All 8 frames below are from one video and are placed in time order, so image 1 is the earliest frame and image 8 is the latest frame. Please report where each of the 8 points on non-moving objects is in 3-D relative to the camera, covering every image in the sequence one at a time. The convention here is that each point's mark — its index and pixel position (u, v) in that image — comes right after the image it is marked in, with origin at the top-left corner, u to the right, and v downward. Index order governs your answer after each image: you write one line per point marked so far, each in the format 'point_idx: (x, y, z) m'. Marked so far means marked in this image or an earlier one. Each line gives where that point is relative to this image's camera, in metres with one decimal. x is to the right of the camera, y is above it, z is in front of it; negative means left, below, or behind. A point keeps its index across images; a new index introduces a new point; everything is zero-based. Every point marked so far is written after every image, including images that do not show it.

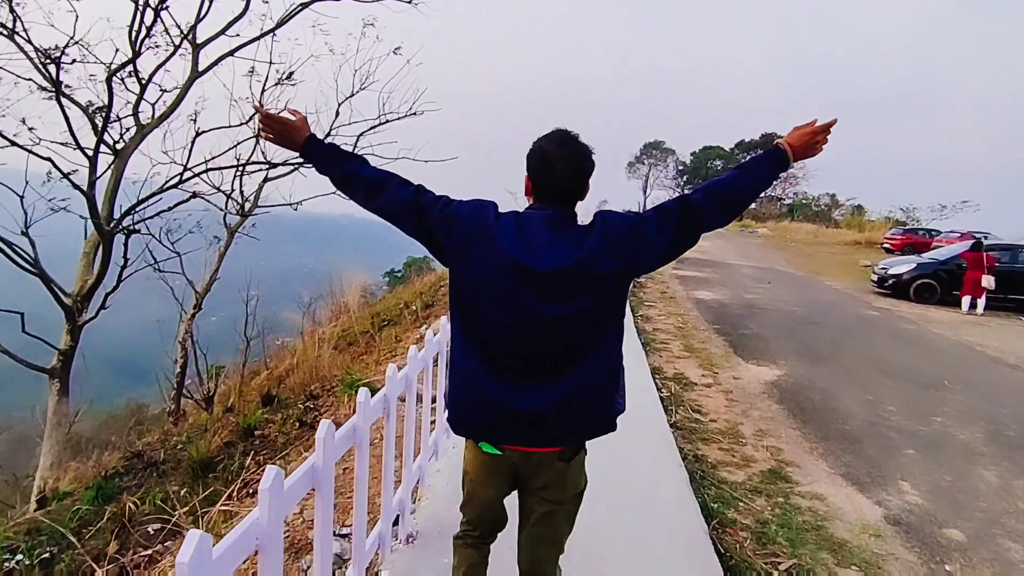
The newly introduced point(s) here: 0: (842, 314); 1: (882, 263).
0: (+4.6, -0.4, +9.4) m
1: (+6.9, +0.5, +12.6) m
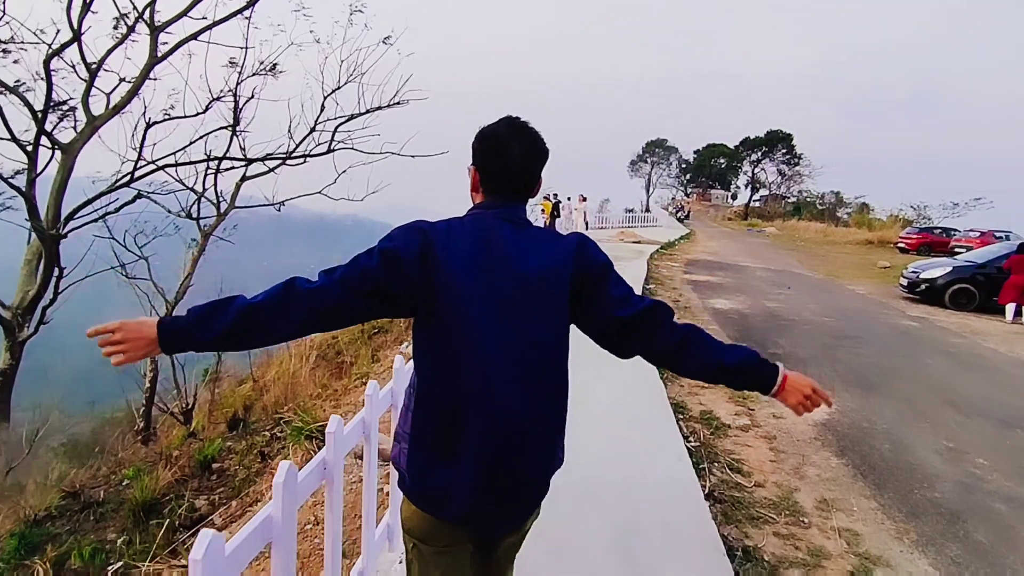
0: (+4.6, -0.5, +8.4) m
1: (+6.9, +0.4, +11.6) m
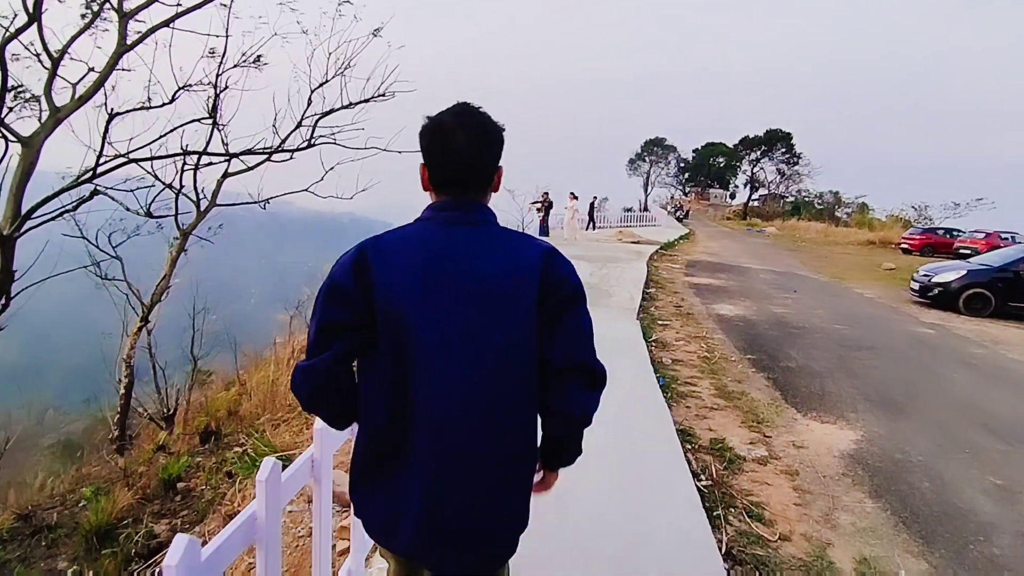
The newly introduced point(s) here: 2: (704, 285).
0: (+4.5, -0.5, +7.9) m
1: (+6.8, +0.3, +11.1) m
2: (+3.1, 0.0, +11.0) m
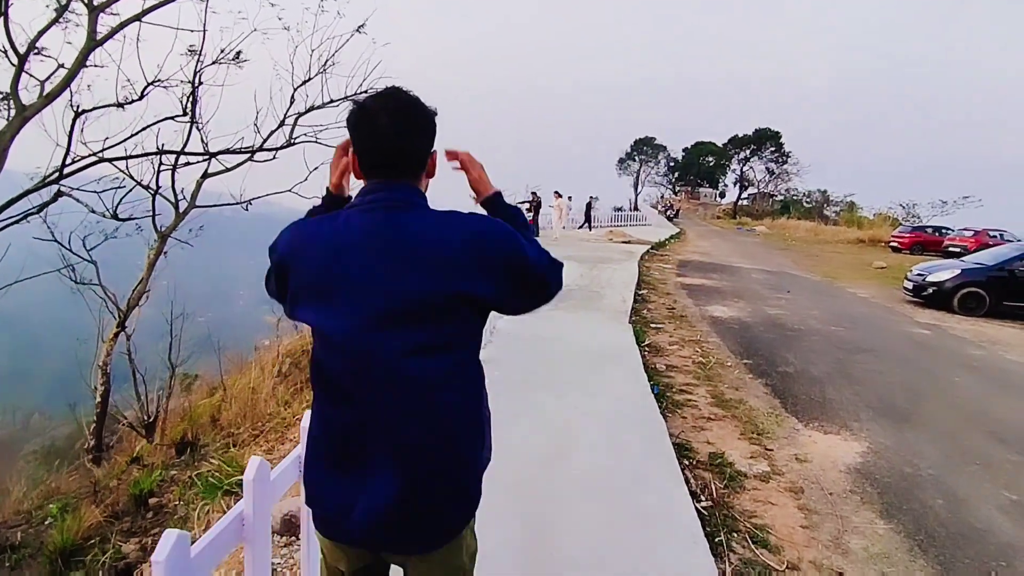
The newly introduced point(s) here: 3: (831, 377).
0: (+4.3, -0.5, +7.7) m
1: (+6.6, +0.3, +10.9) m
2: (+2.9, 0.0, +10.8) m
3: (+2.5, -0.7, +5.3) m
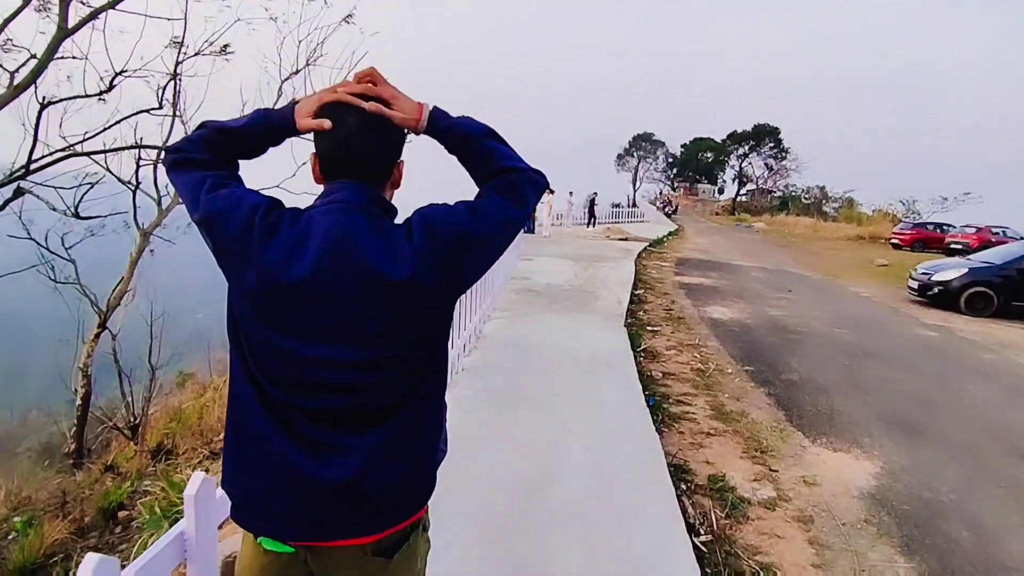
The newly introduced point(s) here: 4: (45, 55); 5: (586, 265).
0: (+4.2, -0.5, +7.4) m
1: (+6.5, +0.3, +10.6) m
2: (+2.8, 0.0, +10.4) m
3: (+2.4, -0.7, +5.0) m
4: (-5.0, +2.6, +7.3) m
5: (+1.1, +0.3, +10.1) m
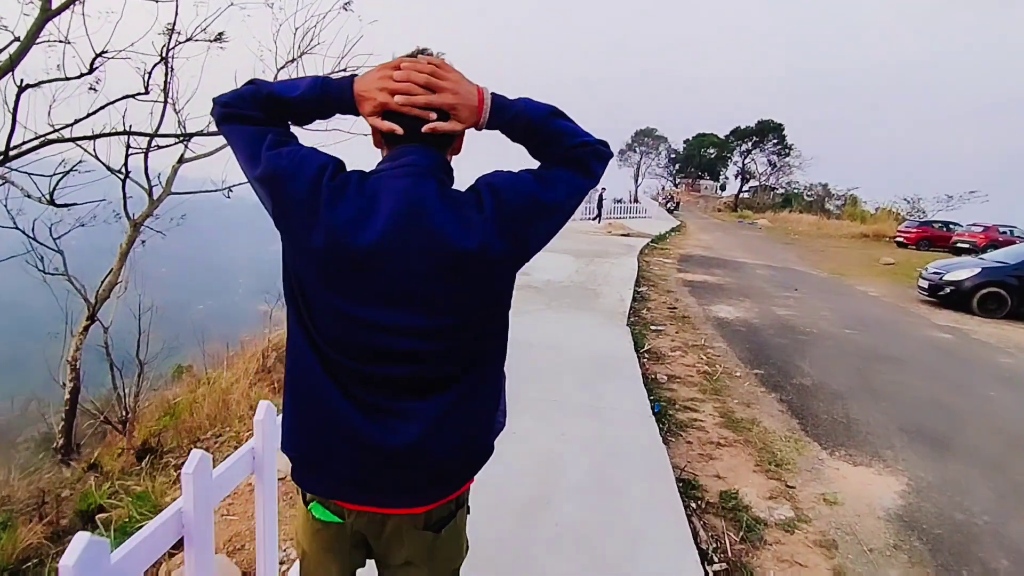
0: (+4.2, -0.5, +7.1) m
1: (+6.5, +0.3, +10.3) m
2: (+2.8, +0.1, +10.2) m
3: (+2.4, -0.7, +4.7) m
4: (-5.0, +2.6, +7.0) m
5: (+1.1, +0.4, +9.9) m
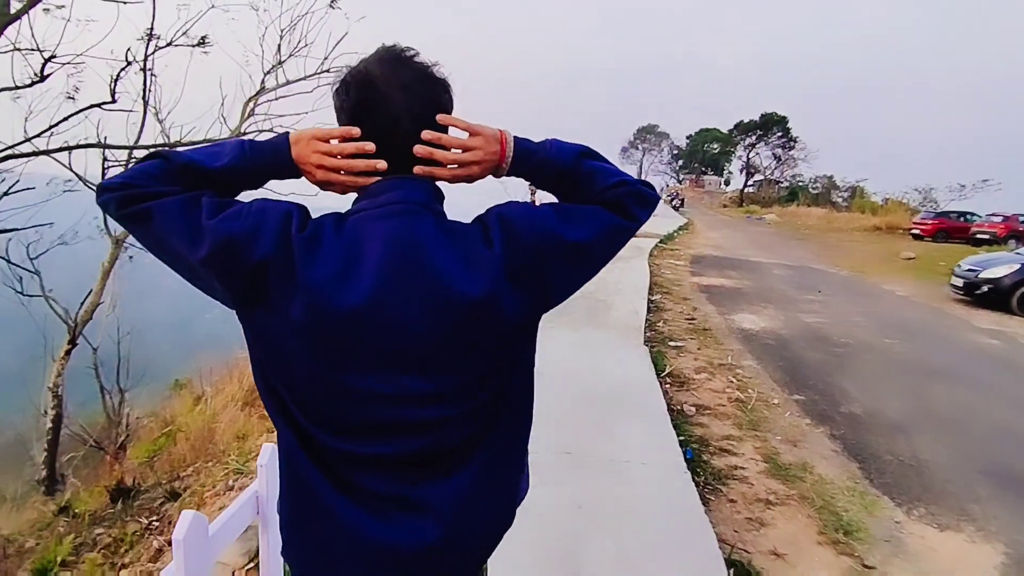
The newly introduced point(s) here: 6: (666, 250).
0: (+4.3, -0.6, +6.5) m
1: (+6.5, +0.4, +9.6) m
2: (+2.9, 0.0, +9.5) m
3: (+2.4, -0.8, +4.1) m
4: (-5.1, +2.4, +6.4) m
5: (+1.1, +0.3, +9.2) m
6: (+3.4, +0.8, +14.6) m
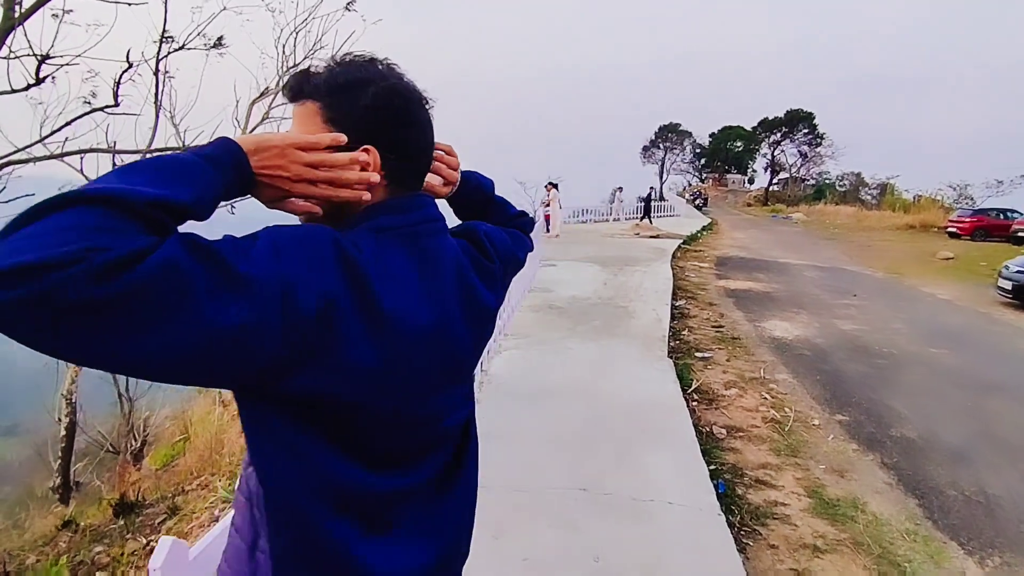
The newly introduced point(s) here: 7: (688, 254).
0: (+4.4, -0.6, +6.0) m
1: (+6.8, +0.3, +9.1) m
2: (+3.1, 0.0, +9.0) m
3: (+2.5, -0.8, +3.6) m
4: (-4.9, +2.3, +6.2) m
5: (+1.4, +0.2, +8.8) m
6: (+3.8, +0.8, +14.1) m
7: (+3.6, +0.7, +13.6) m
